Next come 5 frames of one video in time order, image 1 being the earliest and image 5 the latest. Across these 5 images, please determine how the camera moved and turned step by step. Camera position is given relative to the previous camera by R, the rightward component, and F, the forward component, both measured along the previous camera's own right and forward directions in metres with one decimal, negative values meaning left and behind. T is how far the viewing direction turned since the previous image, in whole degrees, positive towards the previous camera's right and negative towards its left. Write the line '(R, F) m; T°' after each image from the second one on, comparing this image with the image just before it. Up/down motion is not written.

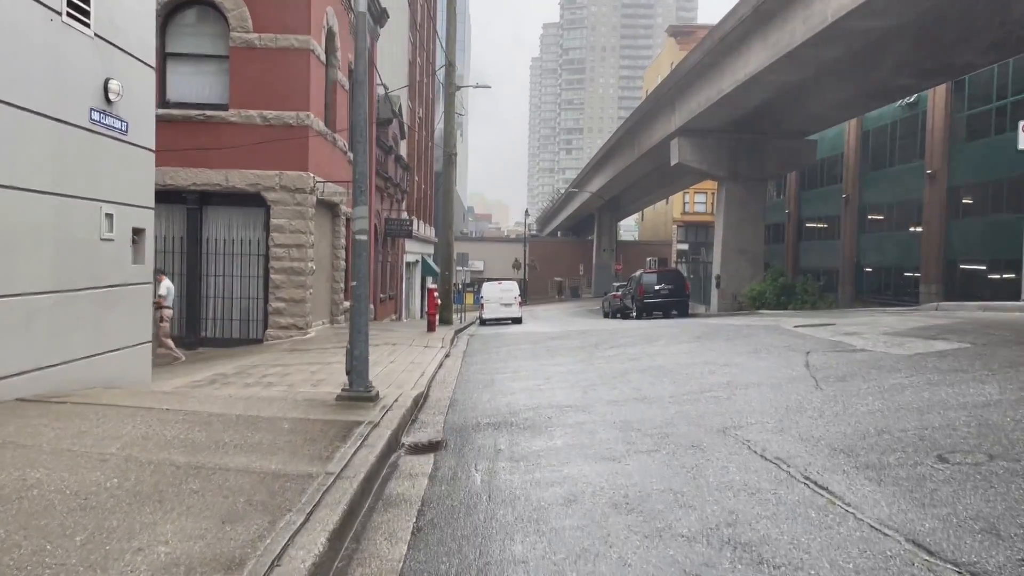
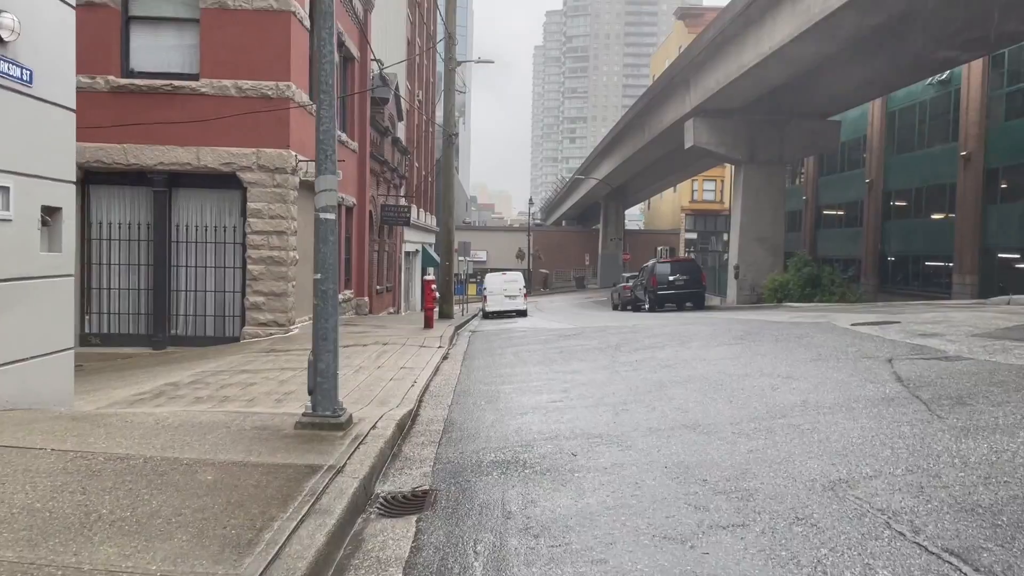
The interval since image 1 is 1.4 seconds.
(-0.1, +1.9) m; 0°
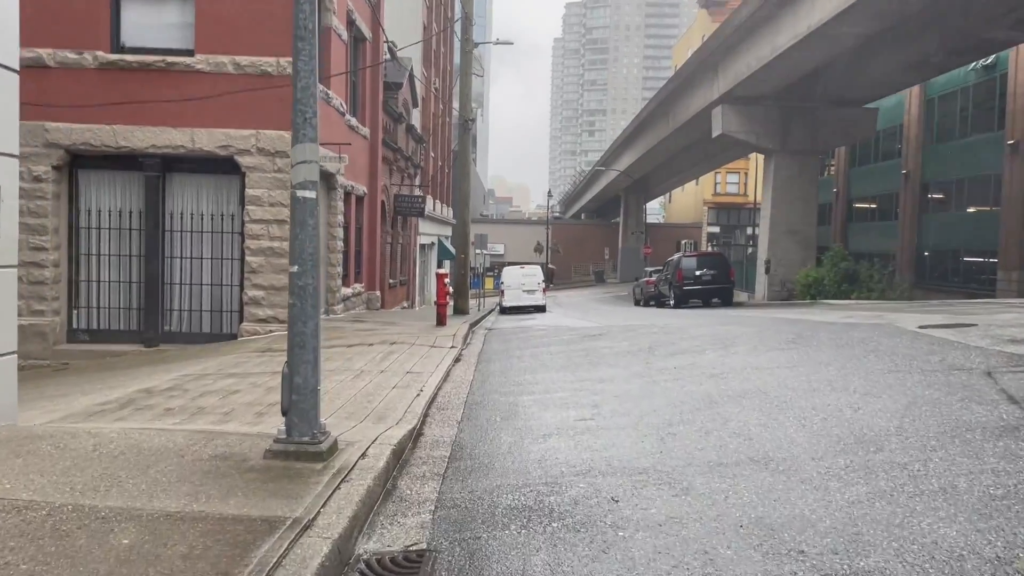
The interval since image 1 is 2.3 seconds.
(0.0, +1.3) m; -1°
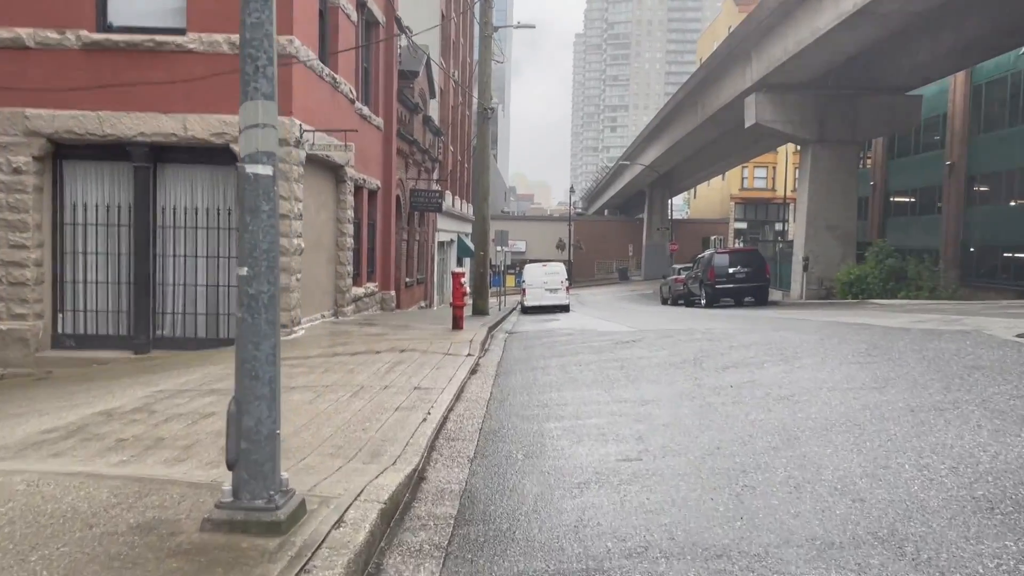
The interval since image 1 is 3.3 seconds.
(0.0, +1.4) m; -1°
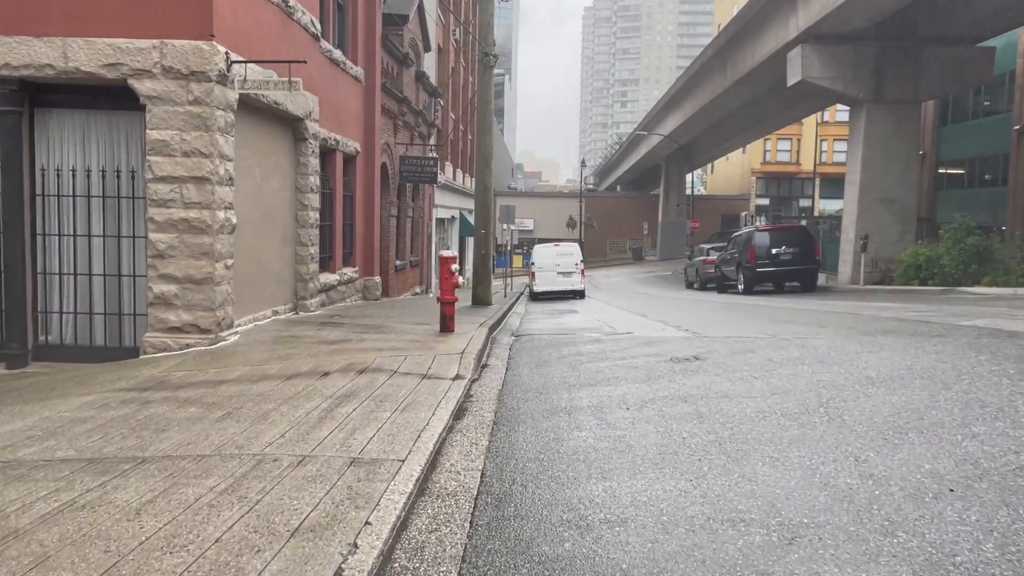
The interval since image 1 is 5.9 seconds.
(0.0, +3.6) m; -1°
